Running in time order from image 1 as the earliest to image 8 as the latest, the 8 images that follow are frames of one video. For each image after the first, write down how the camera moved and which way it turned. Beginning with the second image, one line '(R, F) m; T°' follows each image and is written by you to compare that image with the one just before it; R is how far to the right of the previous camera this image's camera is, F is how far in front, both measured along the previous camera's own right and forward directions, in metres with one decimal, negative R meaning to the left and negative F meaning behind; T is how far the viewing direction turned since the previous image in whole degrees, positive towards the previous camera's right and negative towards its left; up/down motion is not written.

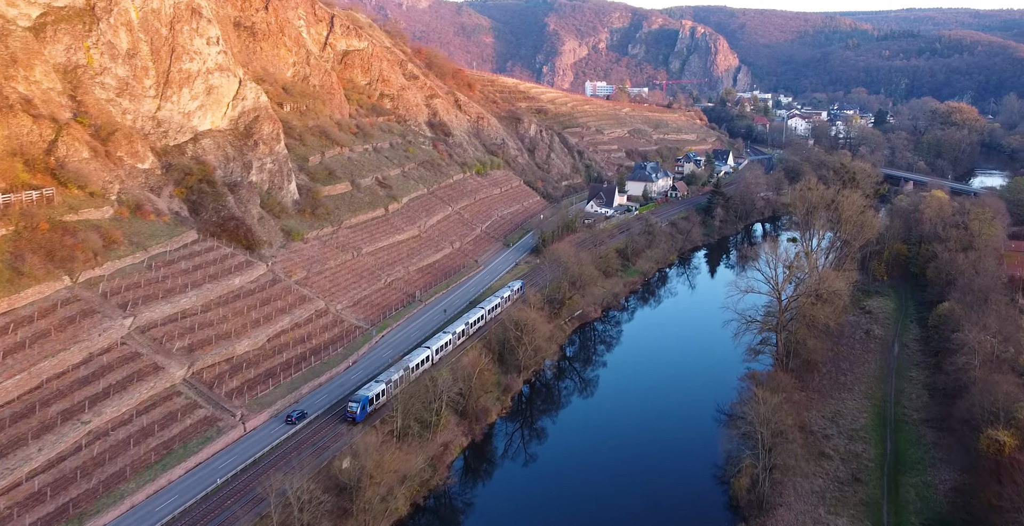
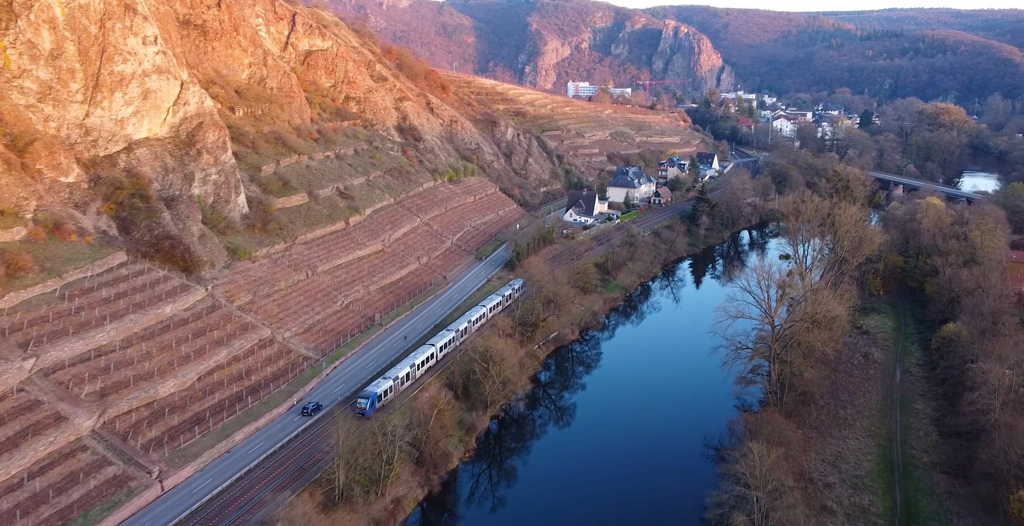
(+0.6, +2.5) m; +1°
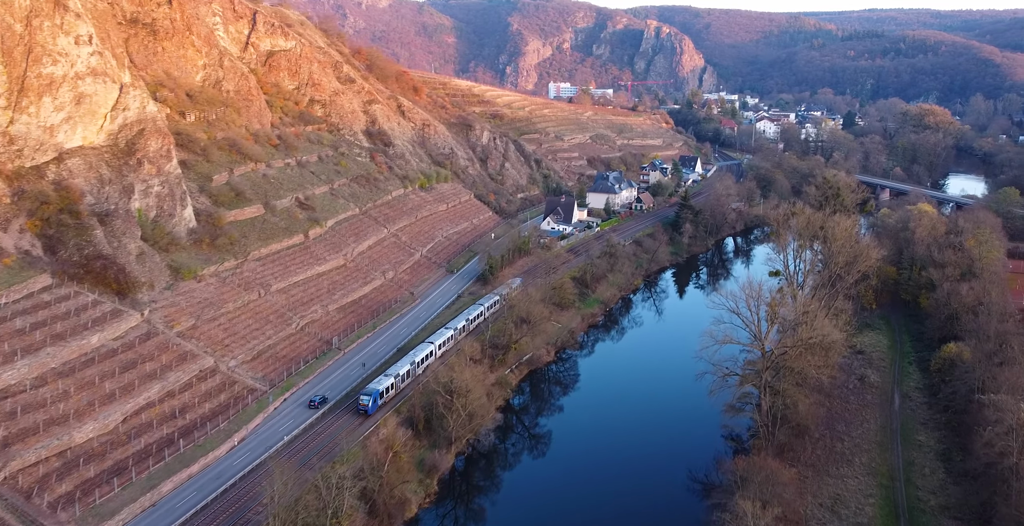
(+0.4, +2.0) m; +1°
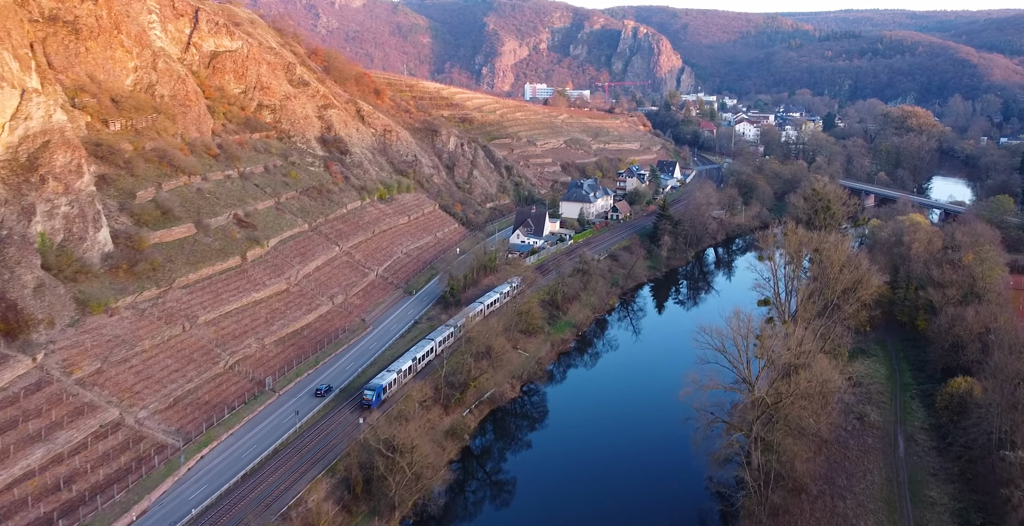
(+0.6, +2.8) m; +1°
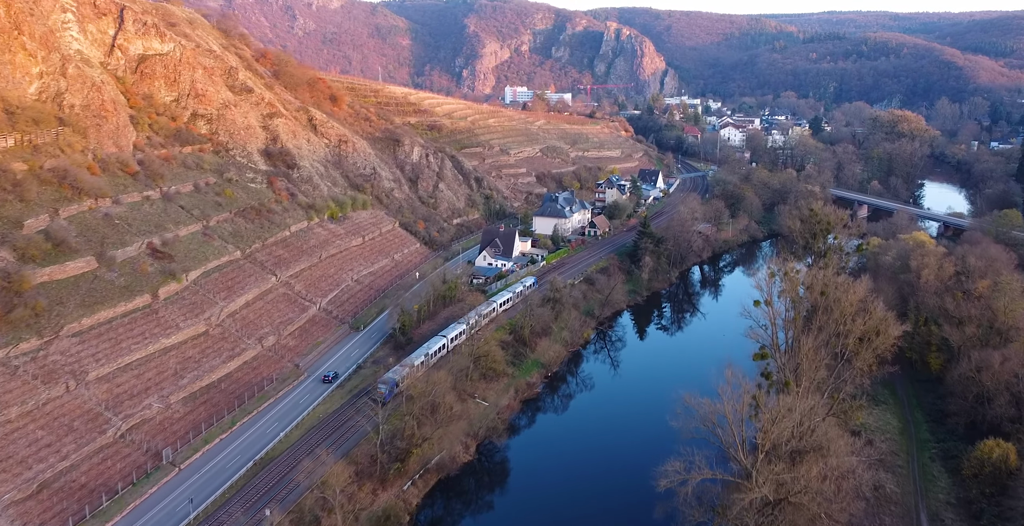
(+0.8, +3.6) m; +1°
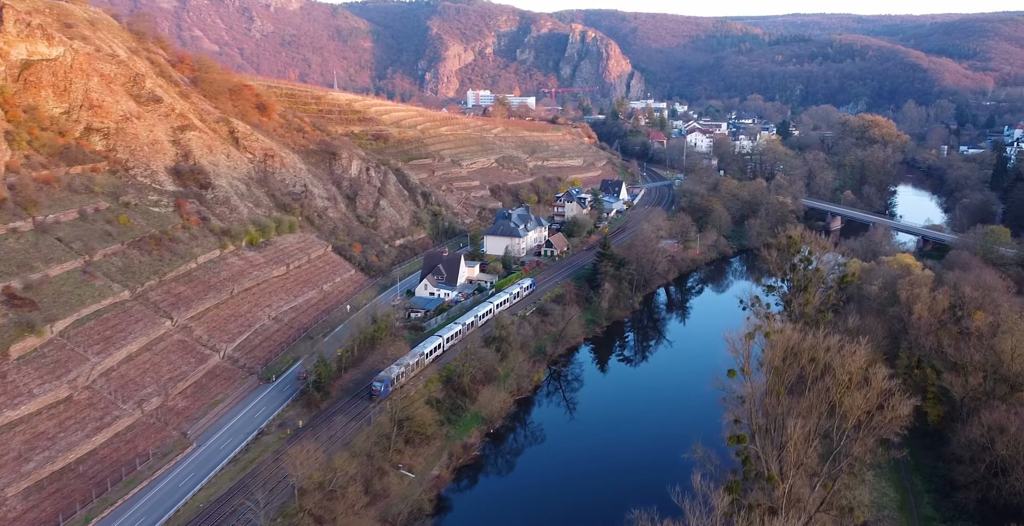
(+1.0, +3.7) m; +2°
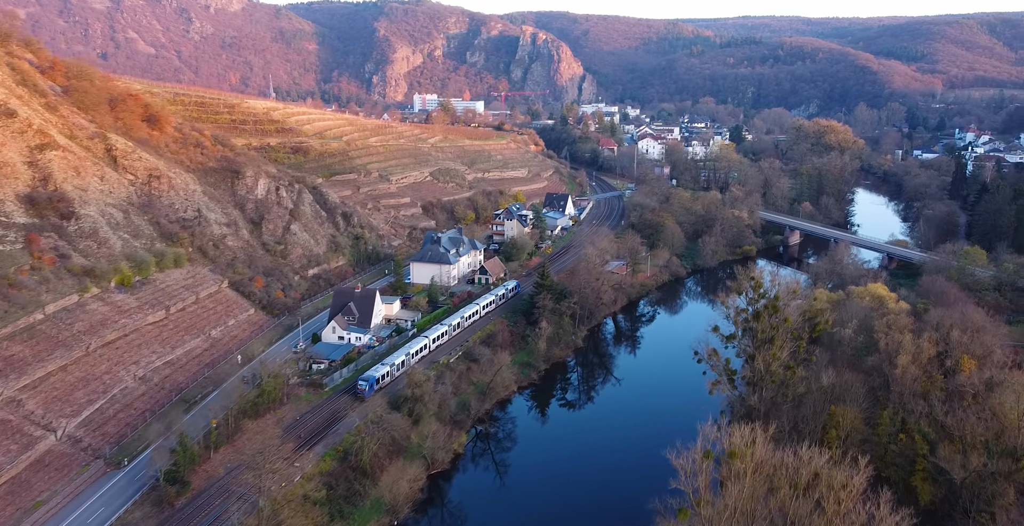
(+1.2, +4.2) m; +3°
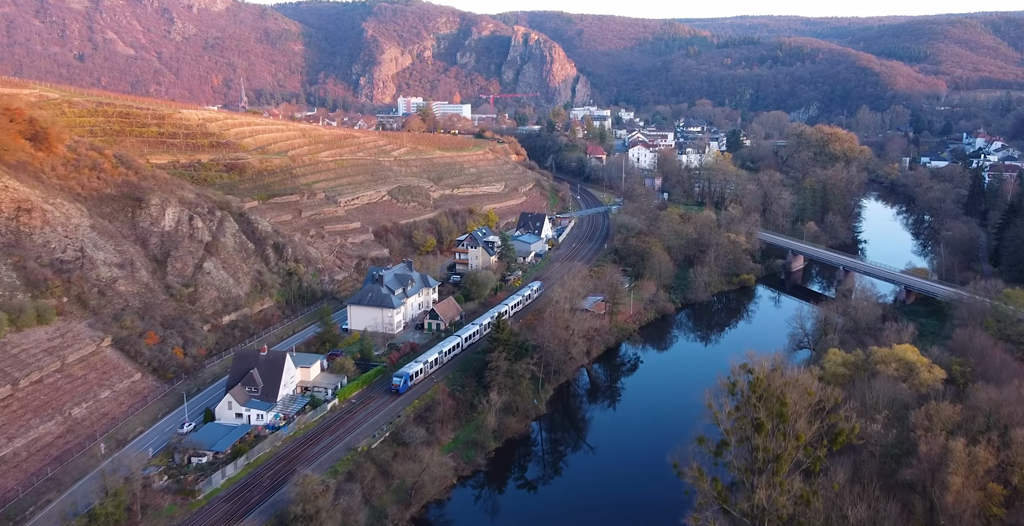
(+1.6, +5.4) m; 0°
